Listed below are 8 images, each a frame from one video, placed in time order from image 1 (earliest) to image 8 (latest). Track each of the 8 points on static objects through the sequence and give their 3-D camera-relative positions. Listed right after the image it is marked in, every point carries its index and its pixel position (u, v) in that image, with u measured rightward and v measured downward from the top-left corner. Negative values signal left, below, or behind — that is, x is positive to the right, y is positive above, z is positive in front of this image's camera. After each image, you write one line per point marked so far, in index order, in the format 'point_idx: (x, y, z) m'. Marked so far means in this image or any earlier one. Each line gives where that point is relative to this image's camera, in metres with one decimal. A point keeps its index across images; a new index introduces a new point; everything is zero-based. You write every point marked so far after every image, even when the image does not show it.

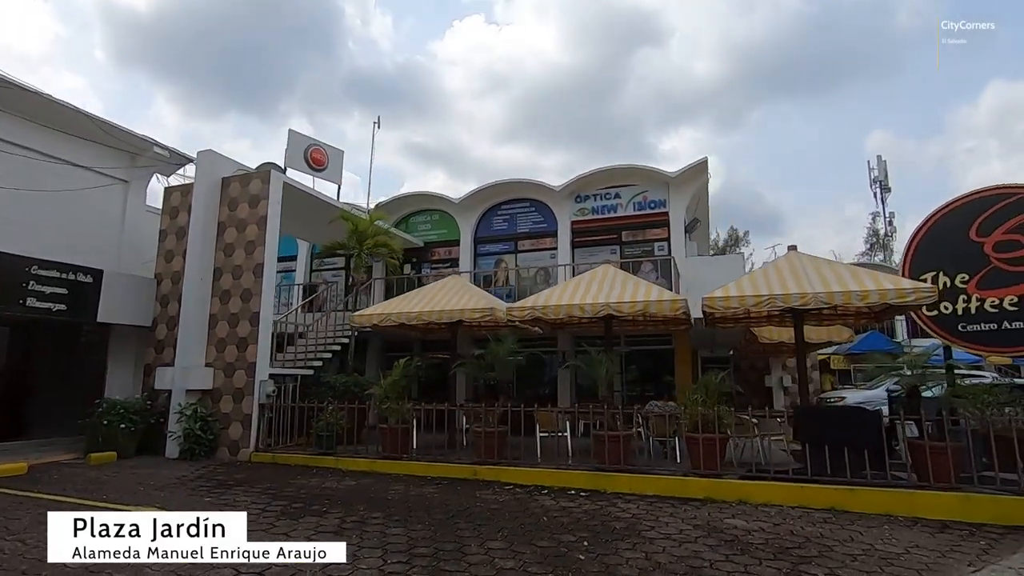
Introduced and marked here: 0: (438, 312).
0: (-1.3, -0.4, +9.6) m
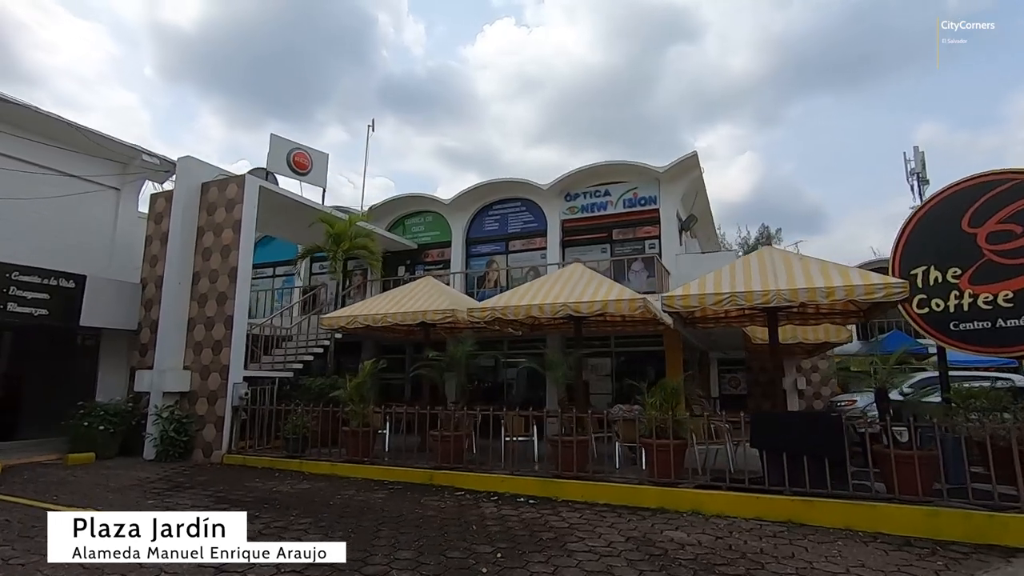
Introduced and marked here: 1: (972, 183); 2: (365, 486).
0: (-1.9, -0.4, +9.5) m
1: (+6.9, +1.6, +8.1) m
2: (-2.2, -3.0, +8.1) m
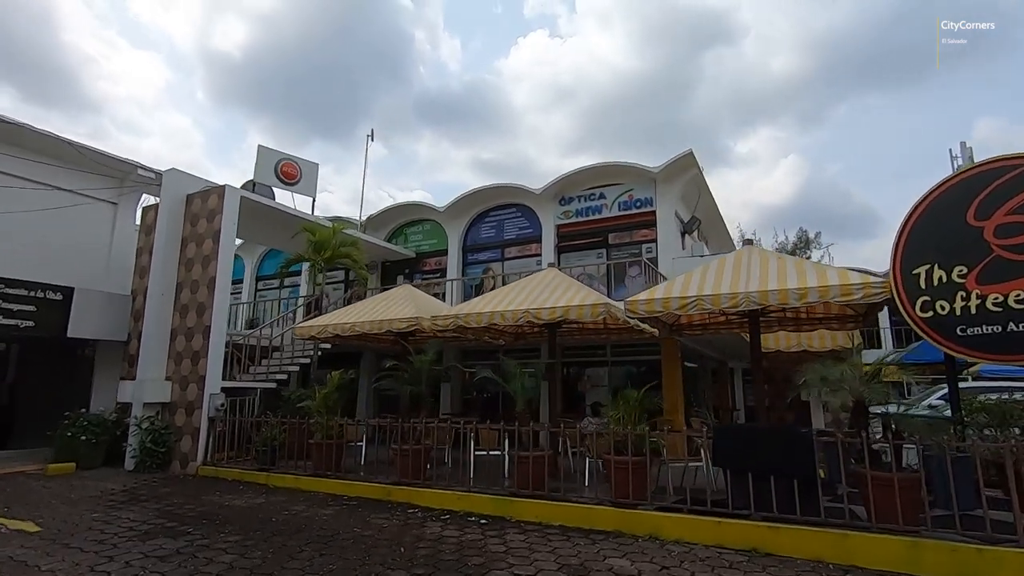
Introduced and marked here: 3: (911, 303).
0: (-2.4, -0.6, +9.2) m
1: (+6.2, +1.6, +7.3) m
2: (-2.8, -3.1, +7.8) m
3: (+5.6, -0.2, +7.5) m
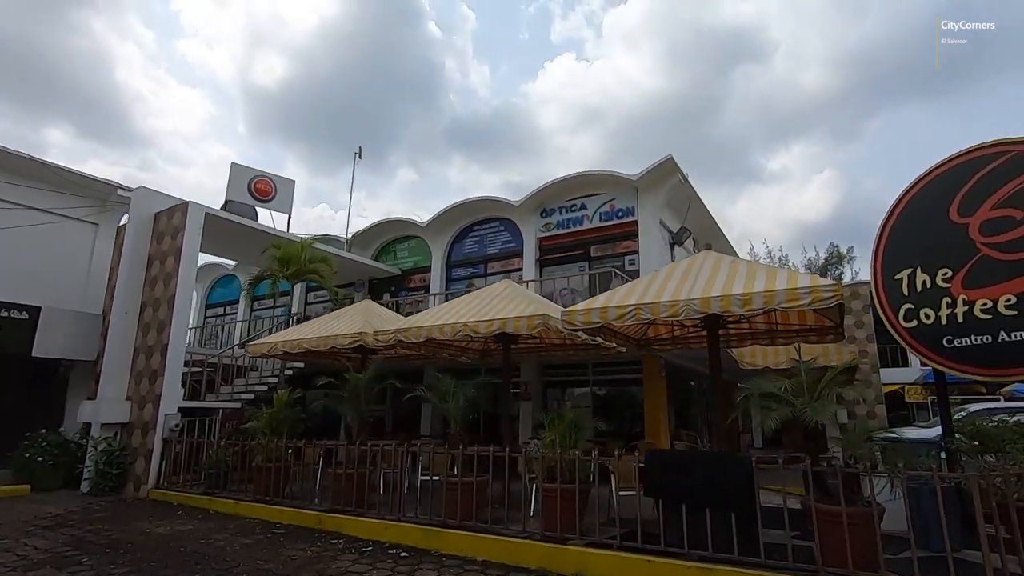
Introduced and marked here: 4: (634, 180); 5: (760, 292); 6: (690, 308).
0: (-3.2, -0.8, +8.8) m
1: (+5.3, +1.5, +6.5) m
2: (-3.6, -3.3, +7.3) m
3: (+4.7, -0.3, +6.6) m
4: (+2.7, +2.4, +12.2) m
5: (+2.5, 0.0, +5.5) m
6: (+1.9, -0.2, +5.8) m
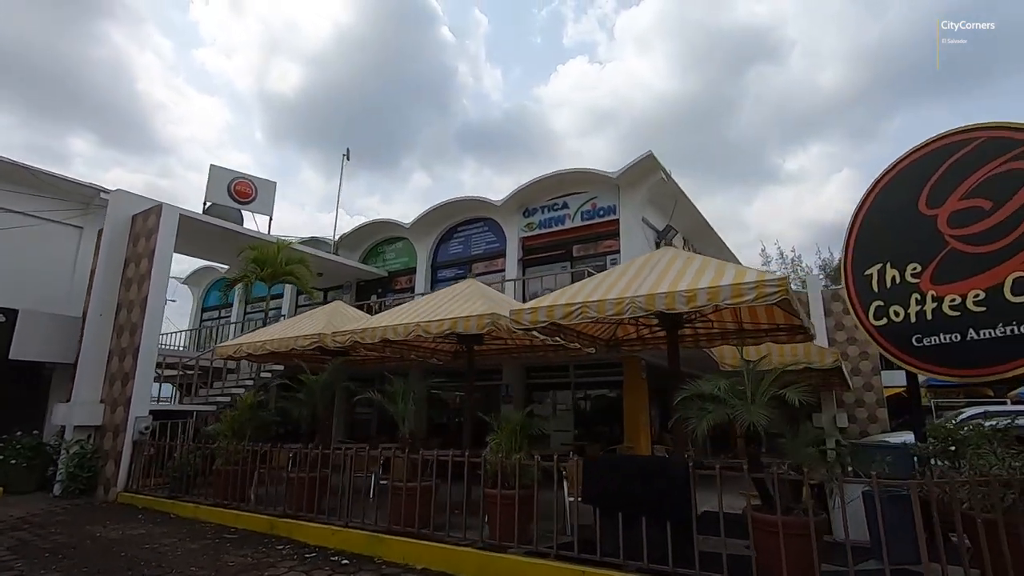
0: (-3.8, -0.8, +8.7) m
1: (+4.7, +1.5, +6.1) m
2: (-4.2, -3.3, +7.2) m
3: (+4.1, -0.3, +6.3) m
4: (+2.3, +2.4, +11.9) m
5: (+1.9, 0.0, +5.2) m
6: (+1.3, -0.2, +5.5) m
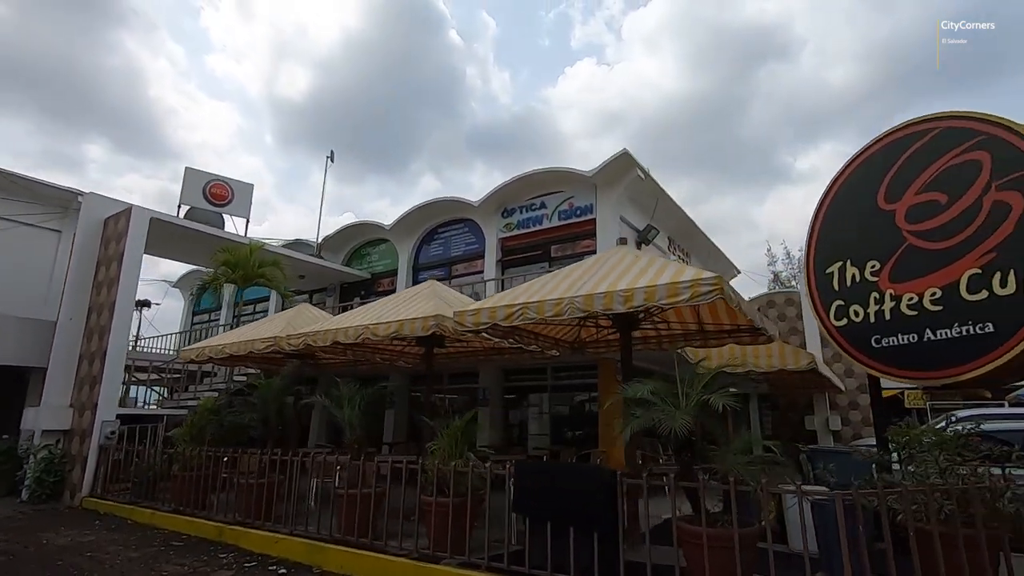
0: (-4.3, -0.9, +8.5) m
1: (+4.0, +1.6, +5.8) m
2: (-4.8, -3.3, +7.0) m
3: (+3.4, -0.2, +6.0) m
4: (+1.7, +2.4, +11.7) m
5: (+1.2, 0.0, +5.0) m
6: (+0.6, -0.2, +5.3) m
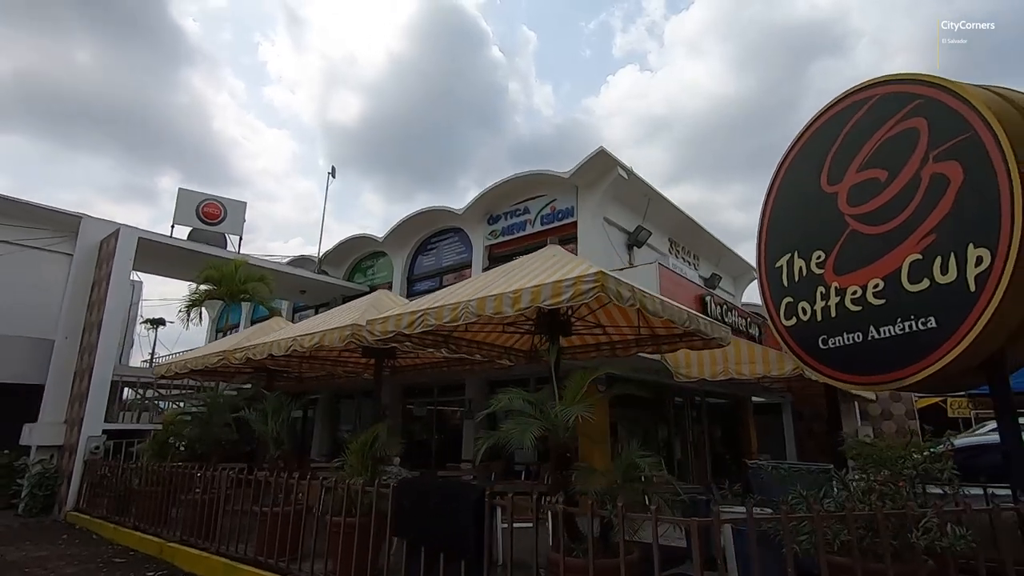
0: (-5.0, -1.1, +8.6) m
1: (+3.0, +1.6, +5.2) m
2: (-5.5, -3.5, +7.1) m
3: (+2.5, -0.2, +5.4) m
4: (+1.2, +2.3, +11.3) m
5: (+0.1, 0.0, +4.6) m
6: (-0.4, -0.2, +4.9) m
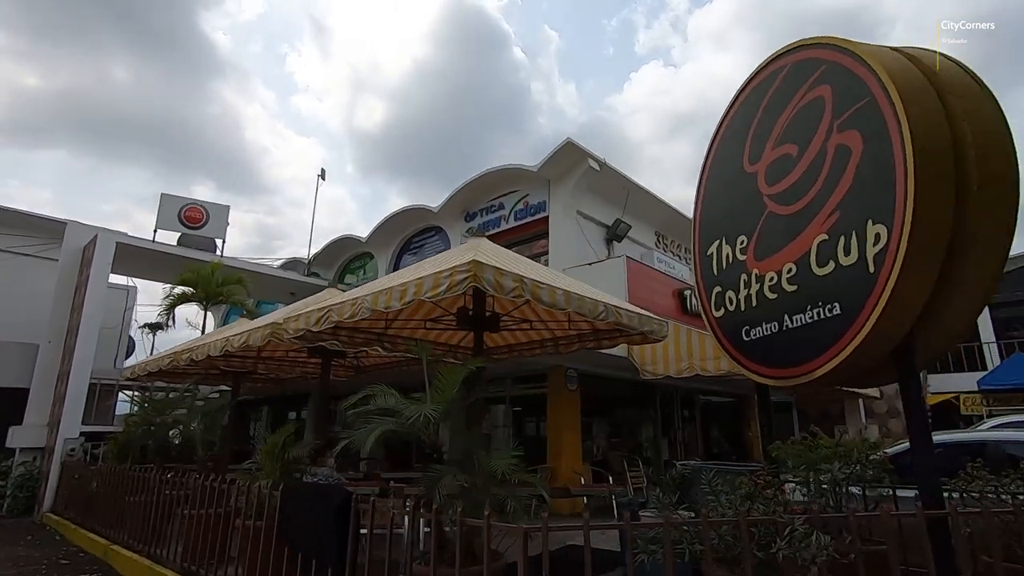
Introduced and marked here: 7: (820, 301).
0: (-5.7, -1.1, +8.6) m
1: (+2.1, +1.7, +4.8) m
2: (-6.3, -3.6, +7.1) m
3: (+1.6, -0.1, +5.1) m
4: (+0.6, +2.4, +11.0) m
5: (-0.8, +0.1, +4.3) m
6: (-1.3, -0.1, +4.7) m
7: (+2.2, -0.1, +3.9) m
